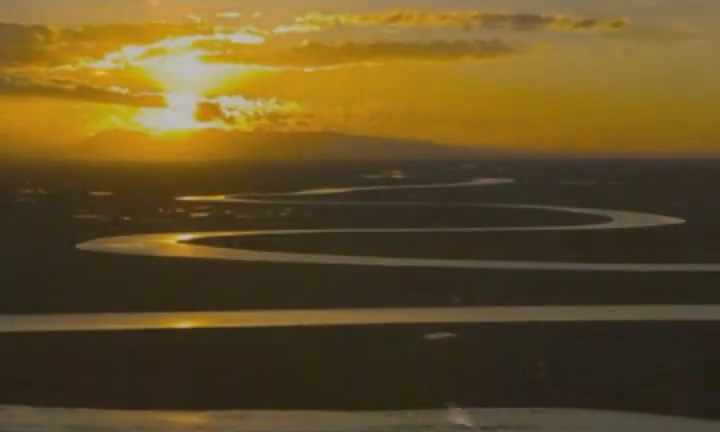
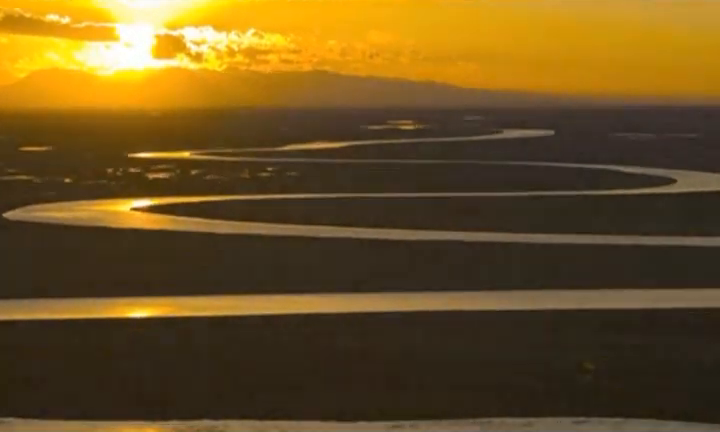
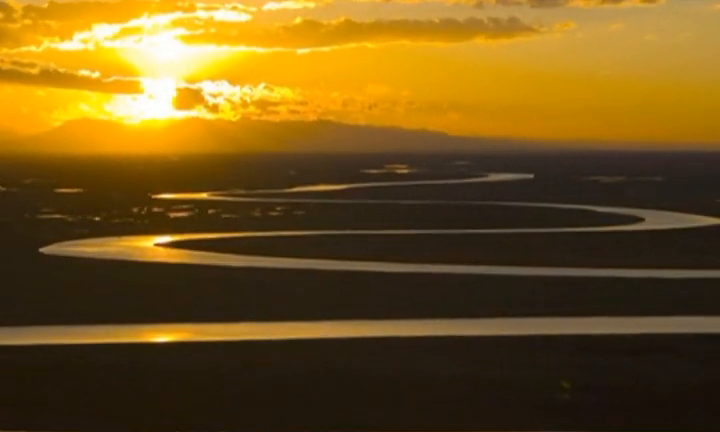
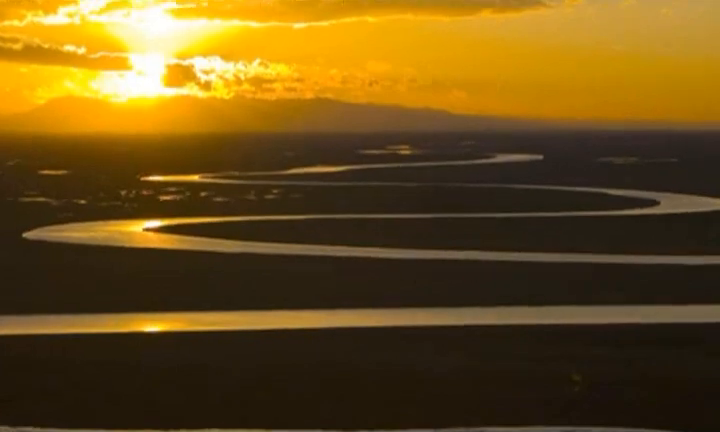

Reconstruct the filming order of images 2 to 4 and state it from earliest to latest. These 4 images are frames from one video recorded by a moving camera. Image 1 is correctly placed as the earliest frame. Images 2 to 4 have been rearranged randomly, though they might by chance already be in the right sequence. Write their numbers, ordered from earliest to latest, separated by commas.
3, 4, 2
